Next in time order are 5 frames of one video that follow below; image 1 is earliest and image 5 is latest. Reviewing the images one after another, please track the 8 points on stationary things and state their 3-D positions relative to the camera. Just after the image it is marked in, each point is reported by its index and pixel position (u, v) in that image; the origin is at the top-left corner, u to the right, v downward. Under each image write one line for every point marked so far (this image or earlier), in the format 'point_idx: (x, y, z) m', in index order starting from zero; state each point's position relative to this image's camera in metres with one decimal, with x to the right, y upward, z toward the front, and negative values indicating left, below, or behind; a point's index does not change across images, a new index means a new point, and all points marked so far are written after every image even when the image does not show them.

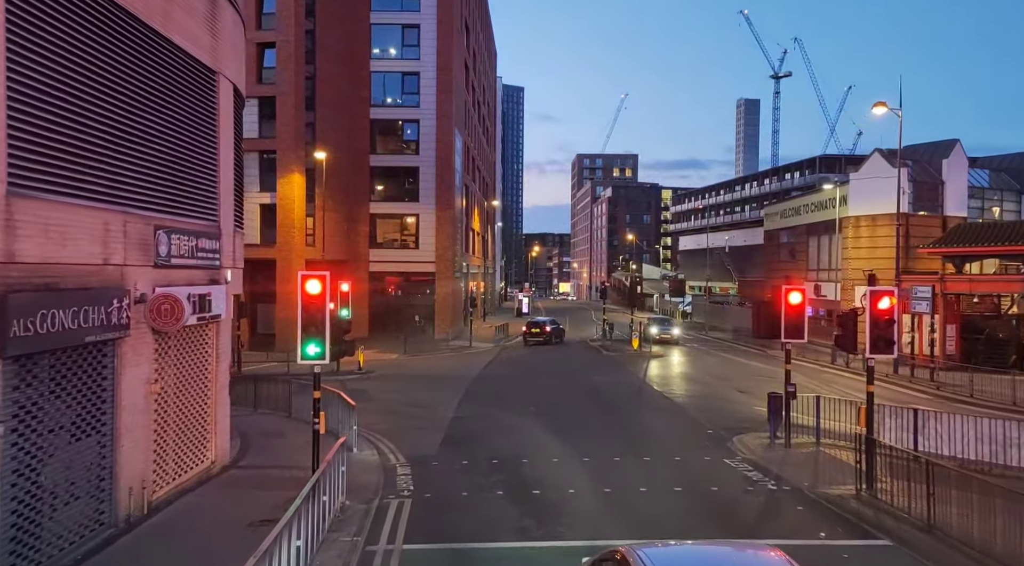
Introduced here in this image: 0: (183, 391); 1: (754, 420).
0: (-5.3, -1.7, +12.0) m
1: (+5.9, -3.3, +18.0) m
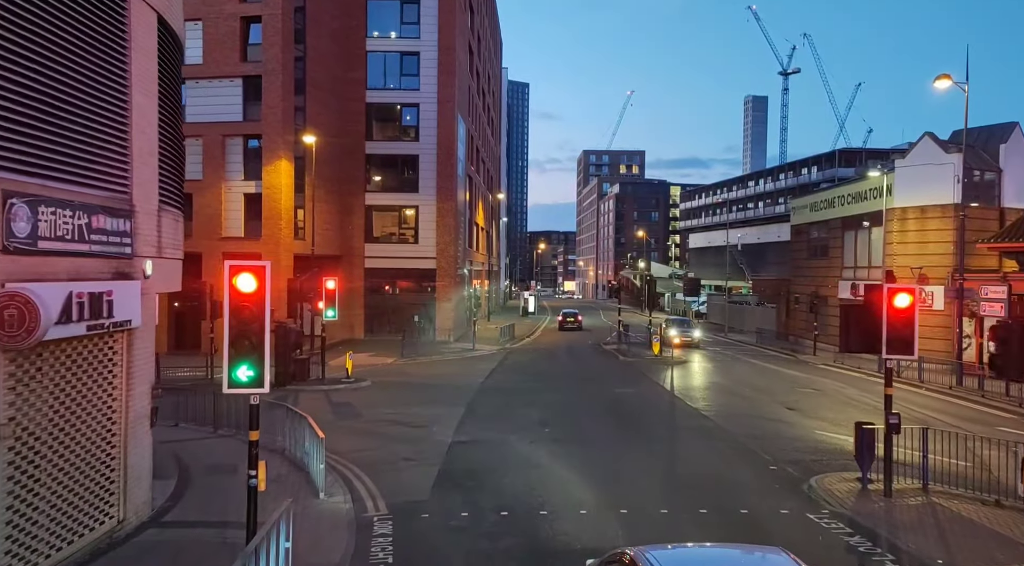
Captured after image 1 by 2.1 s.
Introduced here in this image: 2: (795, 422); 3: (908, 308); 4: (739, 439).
0: (-5.1, -1.7, +8.5) m
1: (+6.1, -3.3, +14.5) m
2: (+6.9, -3.4, +18.3) m
3: (+5.8, -0.4, +11.0) m
4: (+5.0, -3.4, +16.5) m
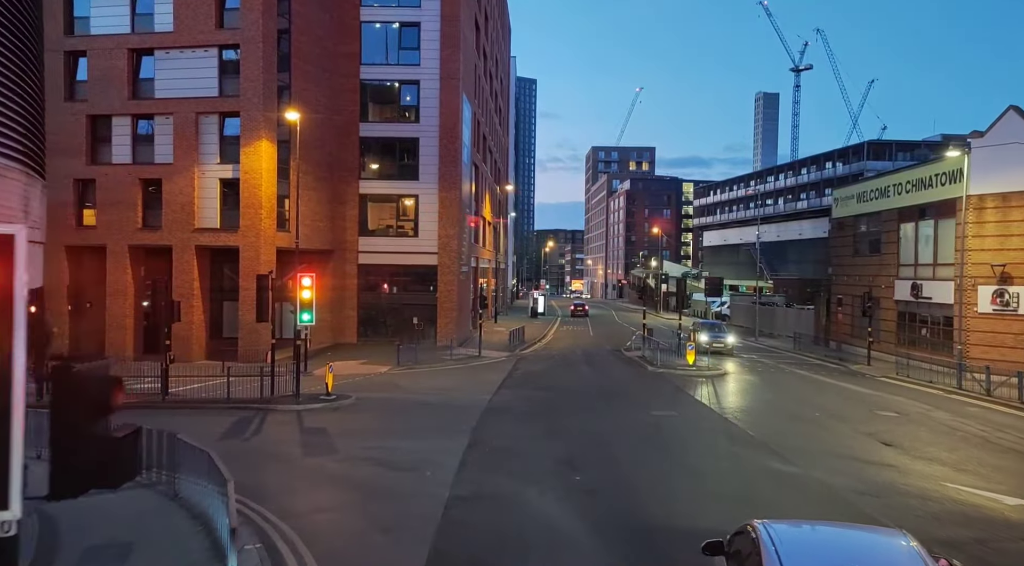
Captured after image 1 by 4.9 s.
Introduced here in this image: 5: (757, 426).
0: (-4.8, -1.6, +4.1) m
1: (+6.4, -3.2, +10.1) m
2: (+7.2, -3.4, +13.8) m
3: (+6.1, -0.4, +6.5) m
4: (+5.3, -3.4, +12.0) m
5: (+6.1, -3.5, +18.5) m
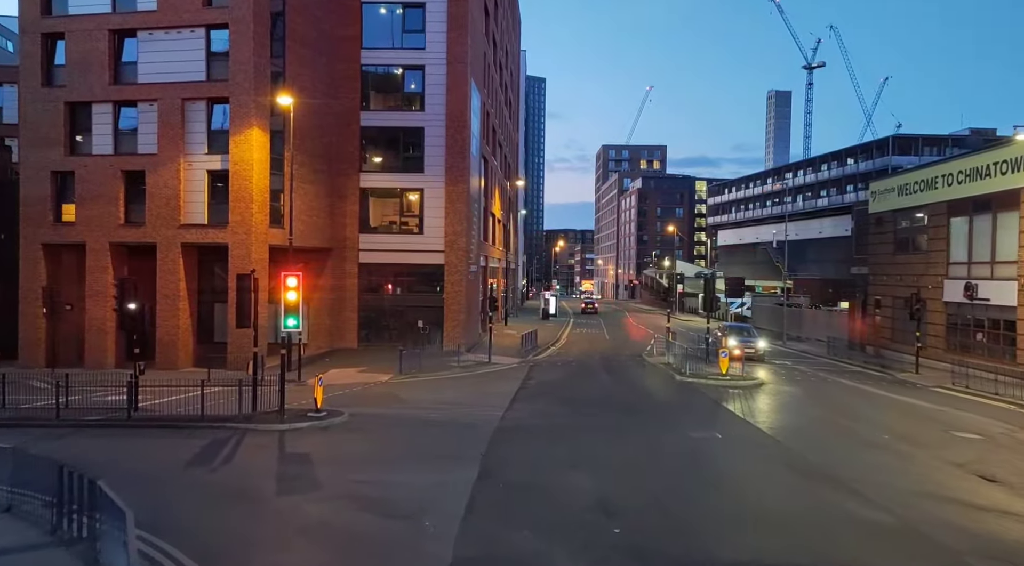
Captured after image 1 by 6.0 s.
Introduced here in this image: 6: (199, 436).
0: (-4.6, -1.6, +1.5) m
1: (+6.6, -3.2, +7.3) m
2: (+7.5, -3.4, +11.0) m
3: (+6.3, -0.3, +3.7) m
4: (+5.6, -3.4, +9.3) m
5: (+6.4, -3.5, +15.7) m
6: (-7.2, -3.5, +17.1) m
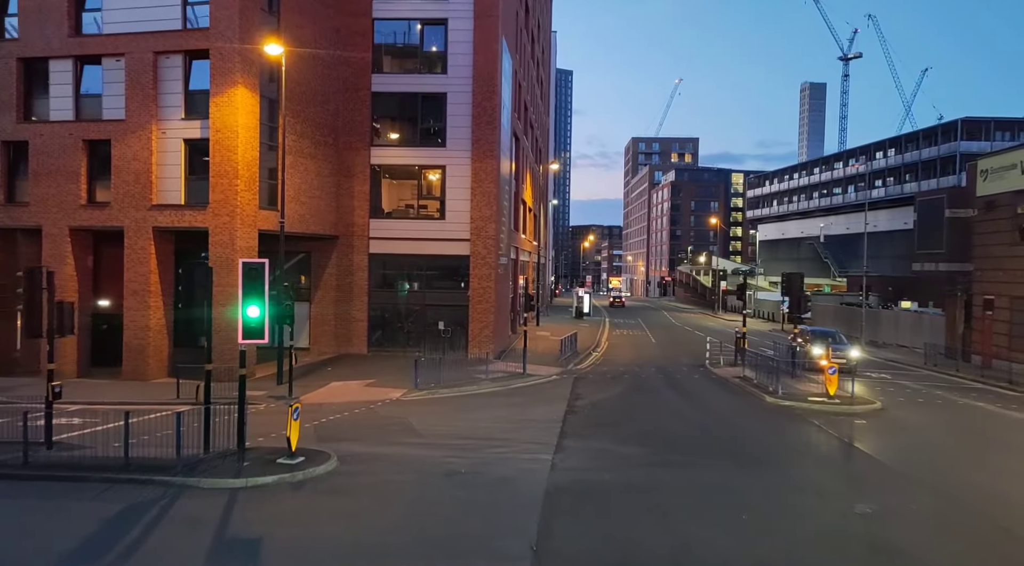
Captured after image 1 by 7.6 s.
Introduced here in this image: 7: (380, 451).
0: (-4.2, -1.5, -4.0) m
1: (+7.2, -3.2, +1.5) m
2: (+8.3, -3.3, +5.2) m
3: (+6.8, -0.3, -2.1) m
4: (+6.2, -3.3, +3.5) m
5: (+7.3, -3.5, +9.9) m
6: (-6.2, -3.3, +11.8) m
7: (-2.6, -3.3, +14.7) m
